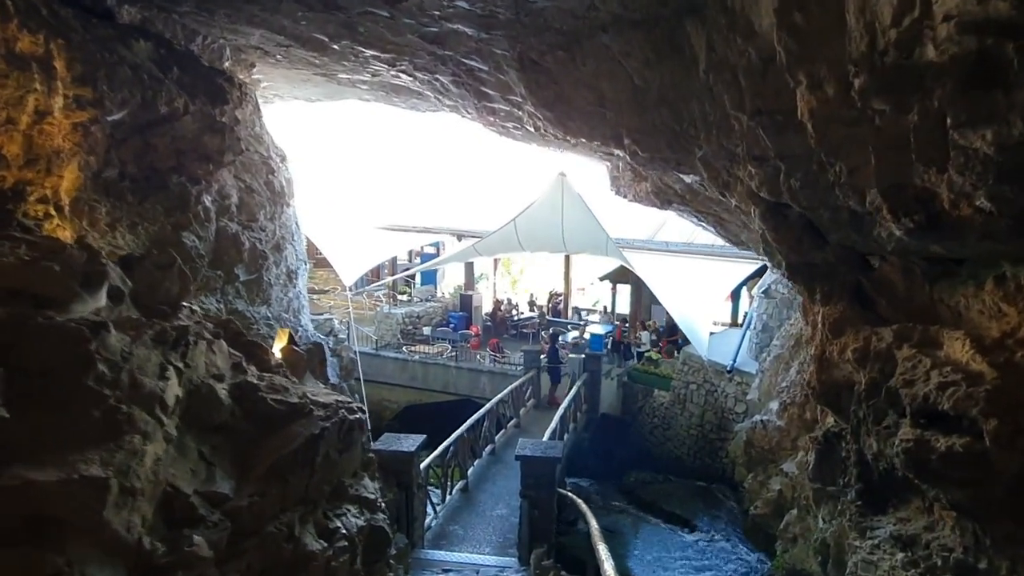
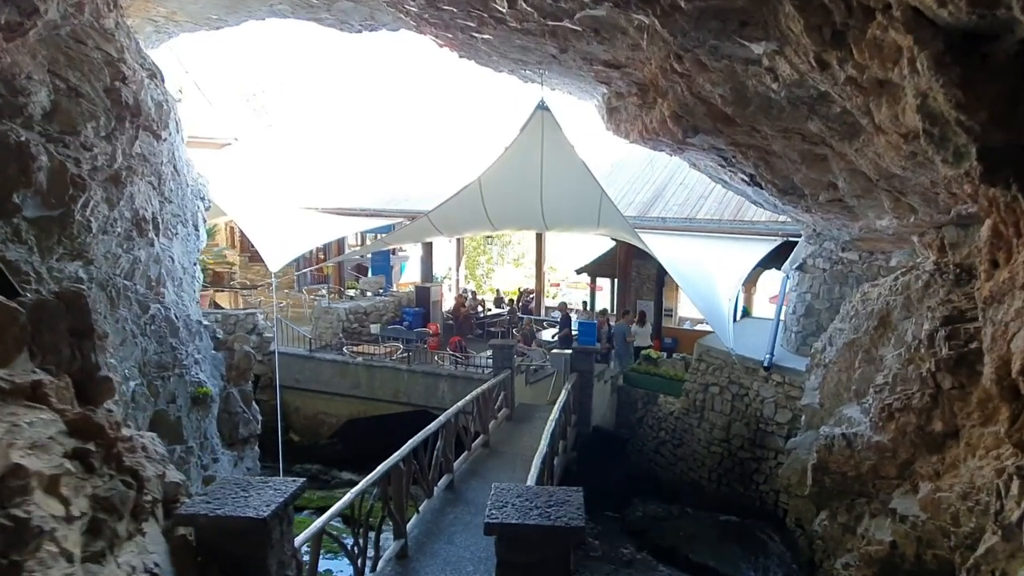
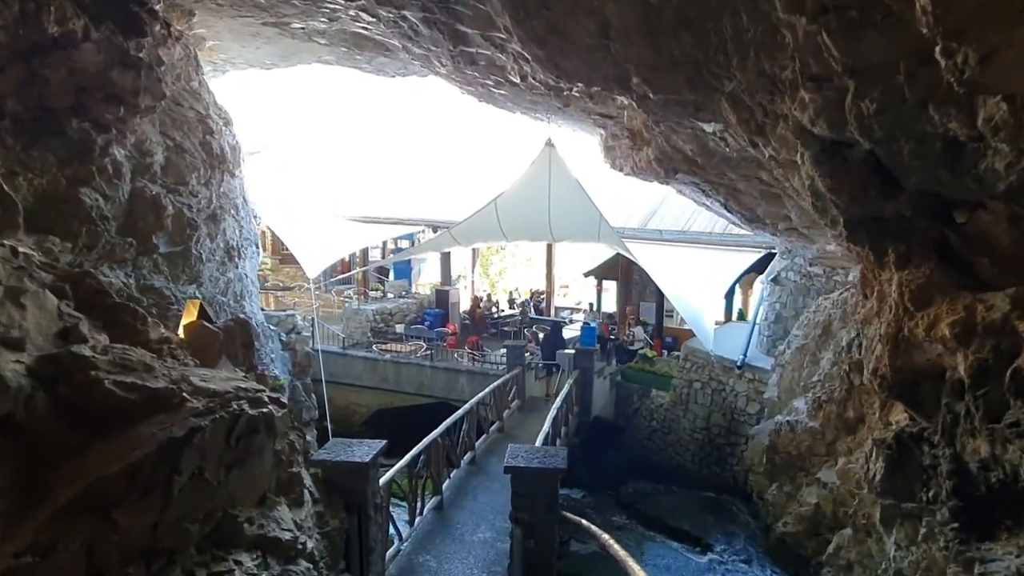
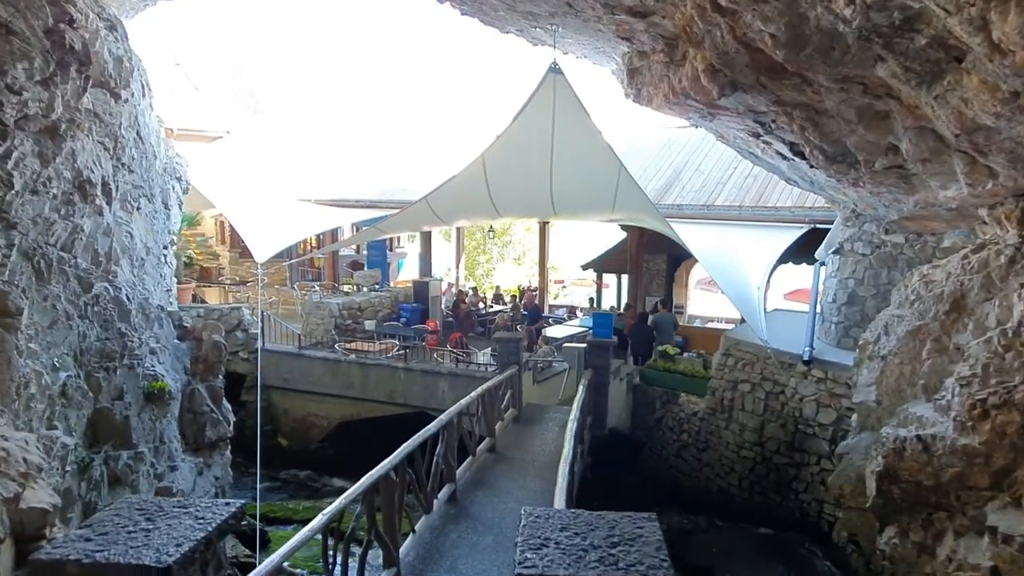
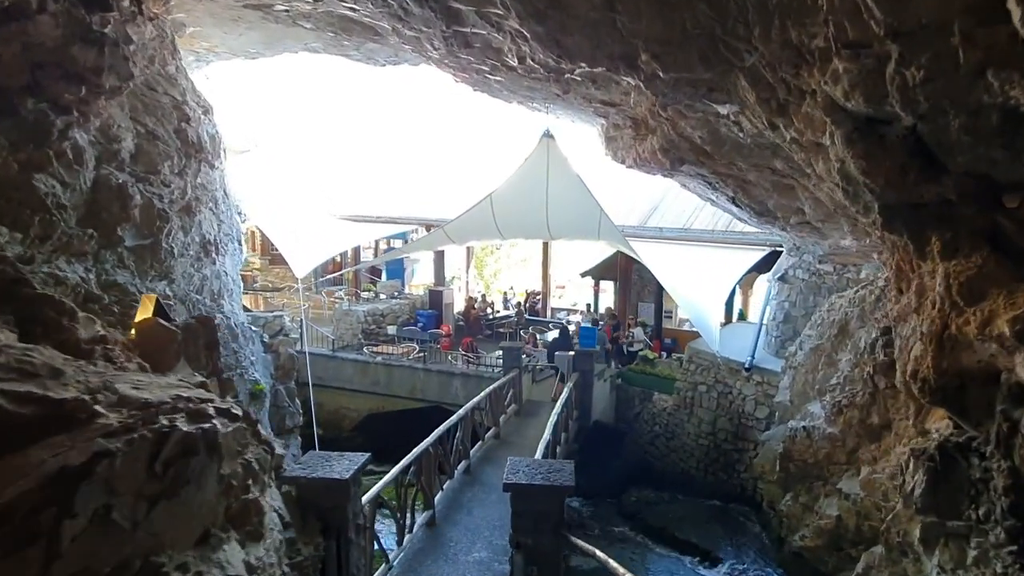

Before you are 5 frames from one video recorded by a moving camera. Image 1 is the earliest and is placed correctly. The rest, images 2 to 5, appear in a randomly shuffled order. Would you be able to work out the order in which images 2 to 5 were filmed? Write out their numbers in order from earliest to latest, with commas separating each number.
3, 5, 2, 4
